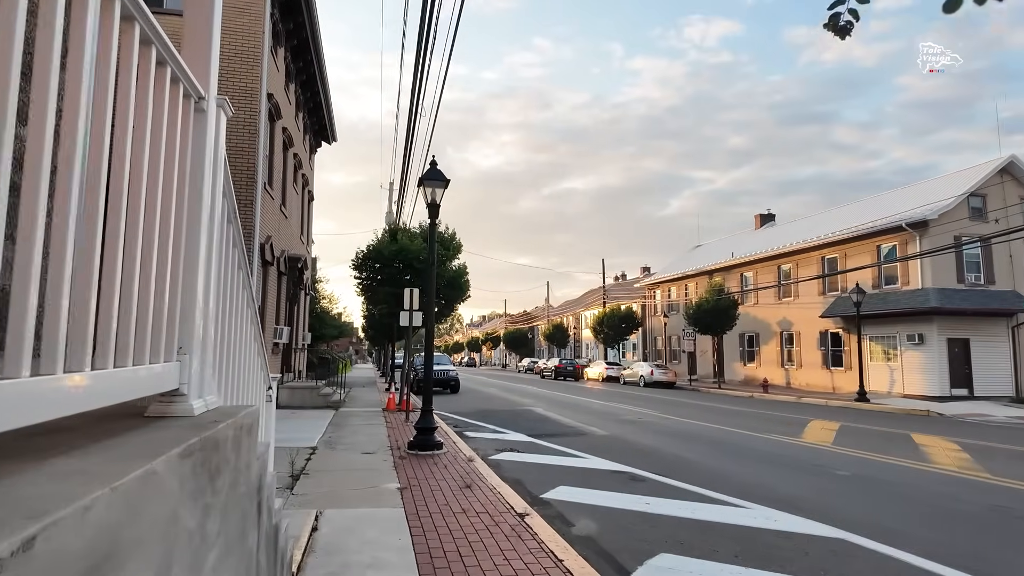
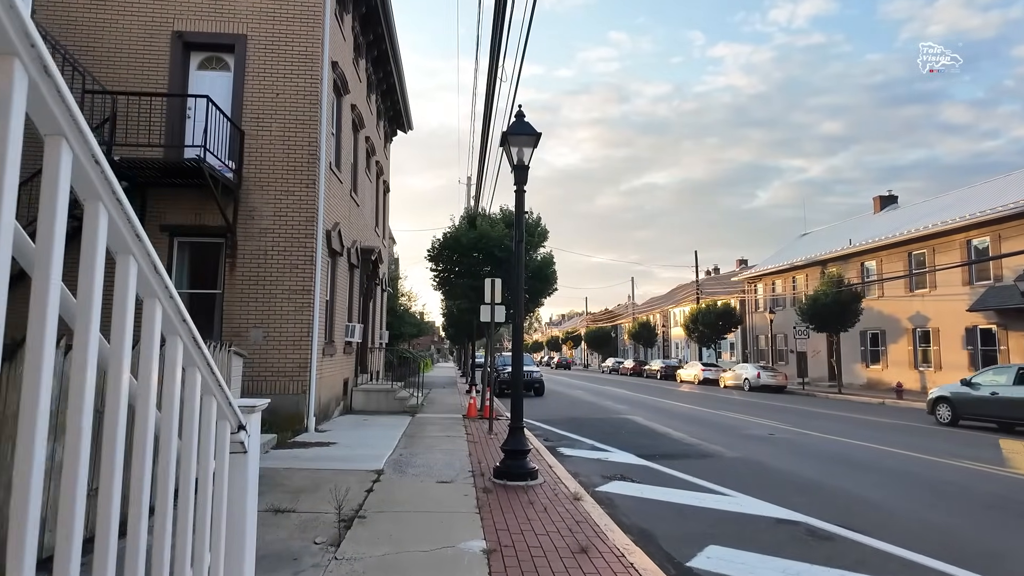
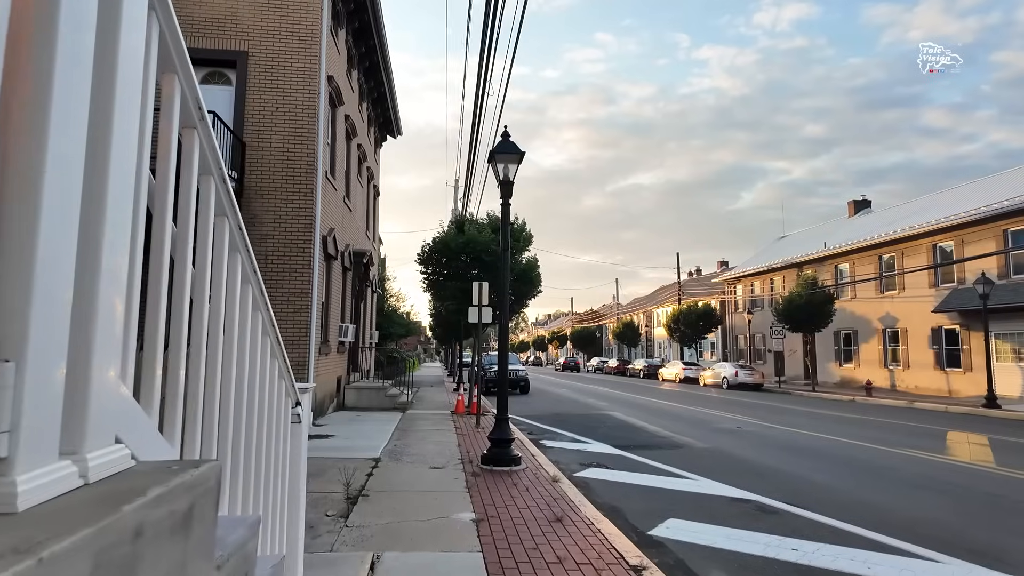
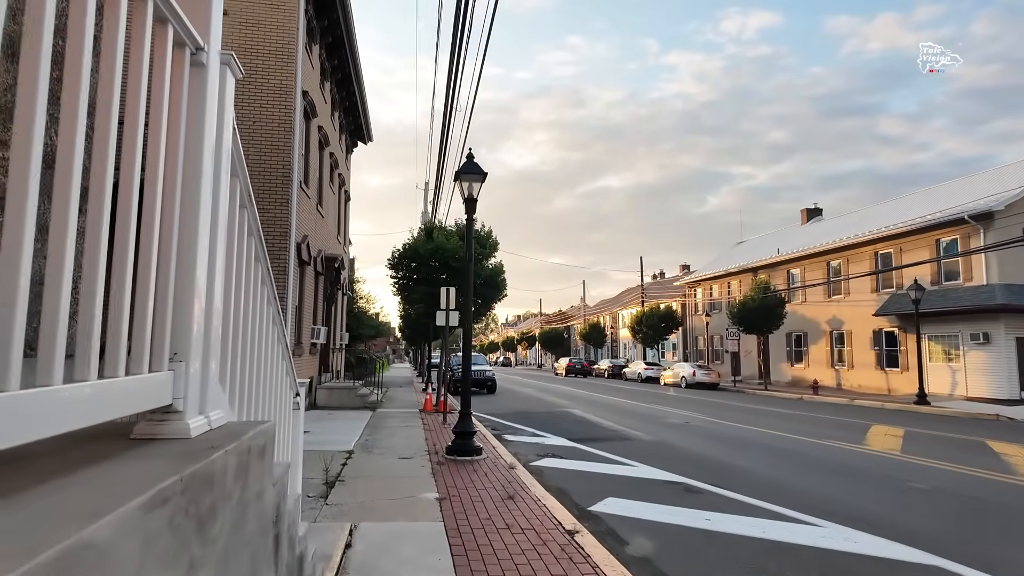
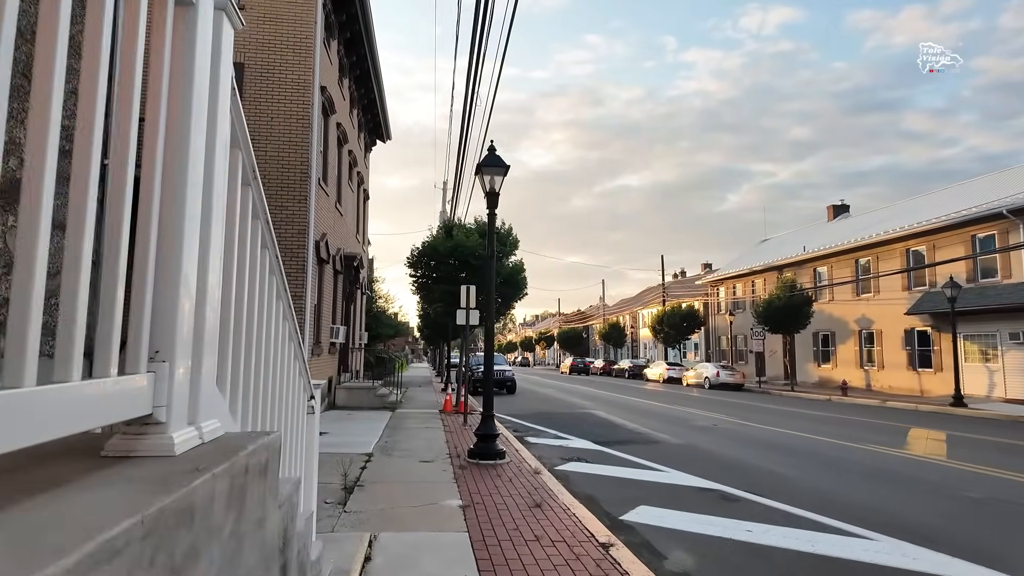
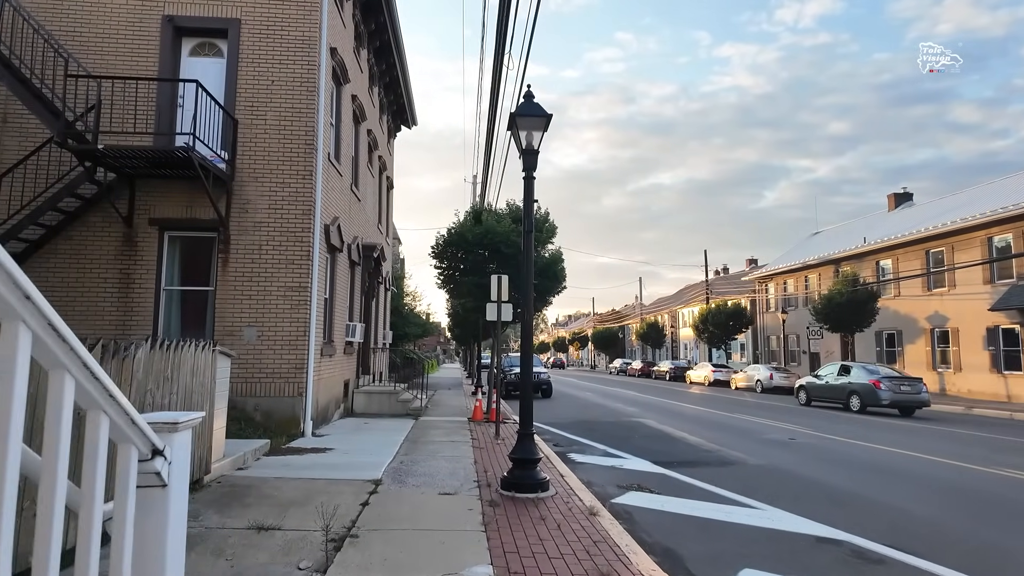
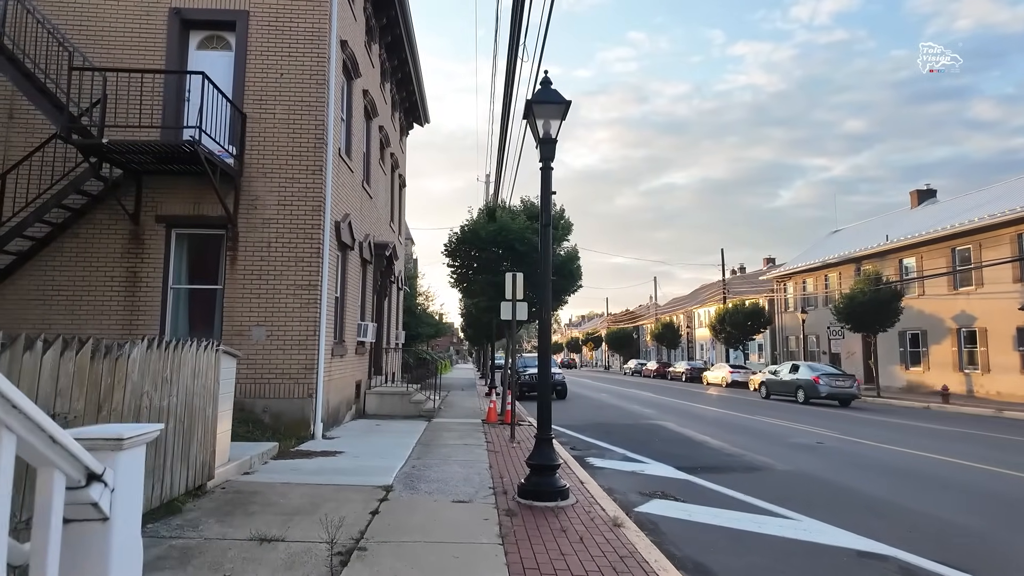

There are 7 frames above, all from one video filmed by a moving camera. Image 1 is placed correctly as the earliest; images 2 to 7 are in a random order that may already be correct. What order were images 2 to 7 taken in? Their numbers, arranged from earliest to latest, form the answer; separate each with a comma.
4, 5, 3, 2, 6, 7
